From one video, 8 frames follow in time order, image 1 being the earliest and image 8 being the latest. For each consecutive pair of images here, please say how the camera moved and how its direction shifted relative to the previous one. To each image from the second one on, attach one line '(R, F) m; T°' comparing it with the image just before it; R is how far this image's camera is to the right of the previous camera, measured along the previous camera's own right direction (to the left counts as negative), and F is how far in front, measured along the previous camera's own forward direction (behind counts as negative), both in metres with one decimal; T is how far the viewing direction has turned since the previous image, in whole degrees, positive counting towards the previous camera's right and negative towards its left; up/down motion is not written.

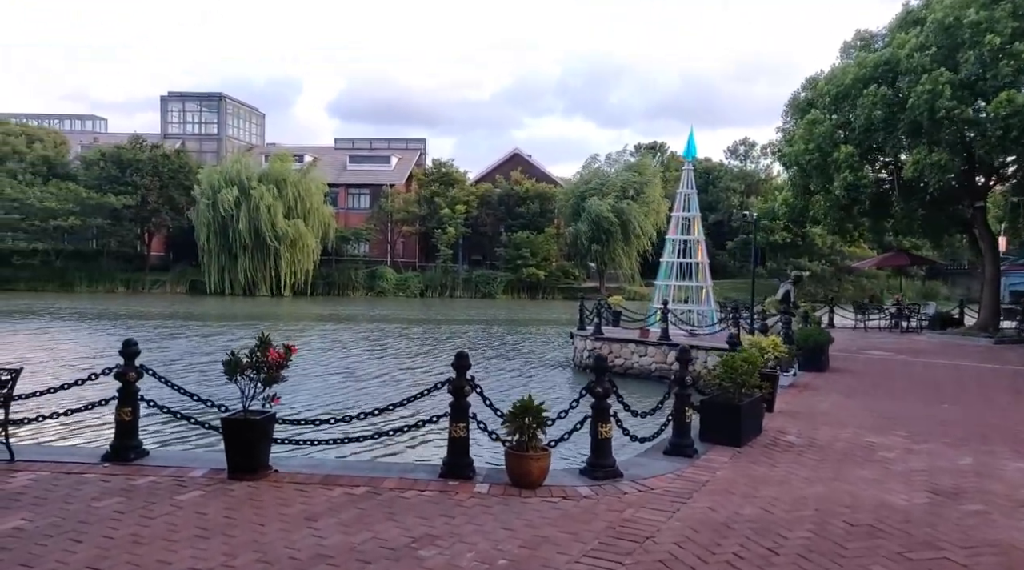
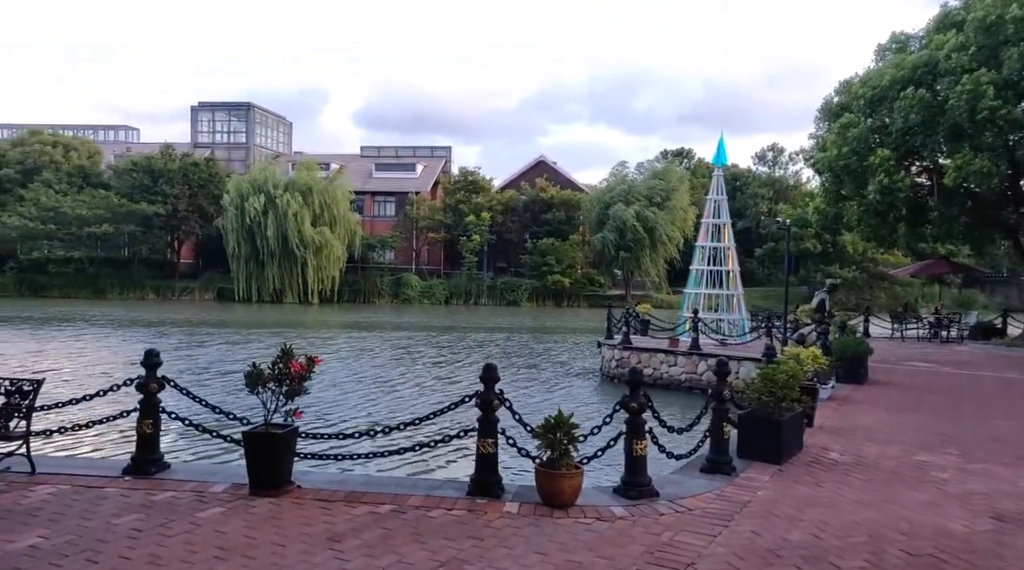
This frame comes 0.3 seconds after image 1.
(0.0, +0.3) m; -1°
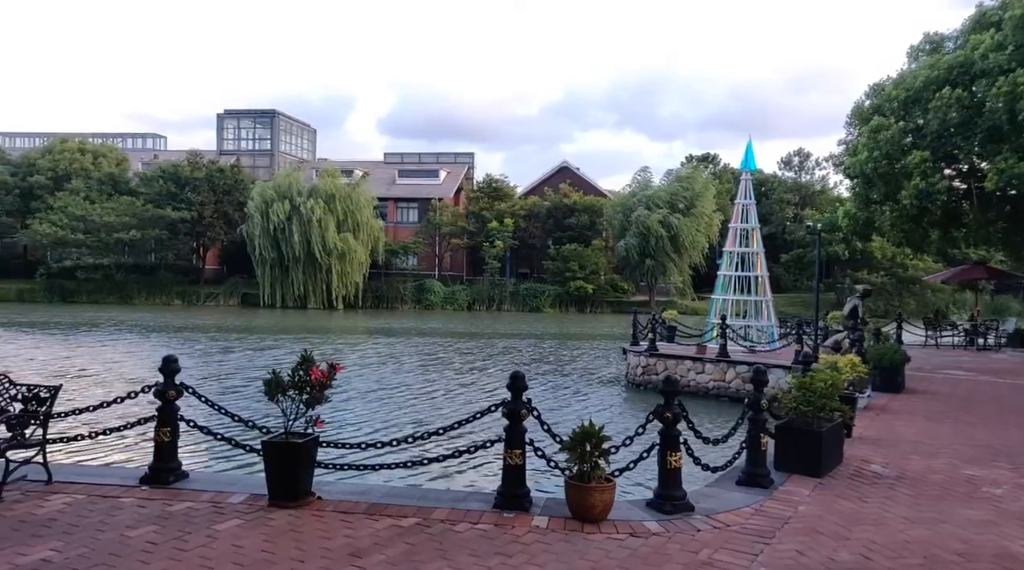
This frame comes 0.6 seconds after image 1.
(0.0, +0.3) m; -1°
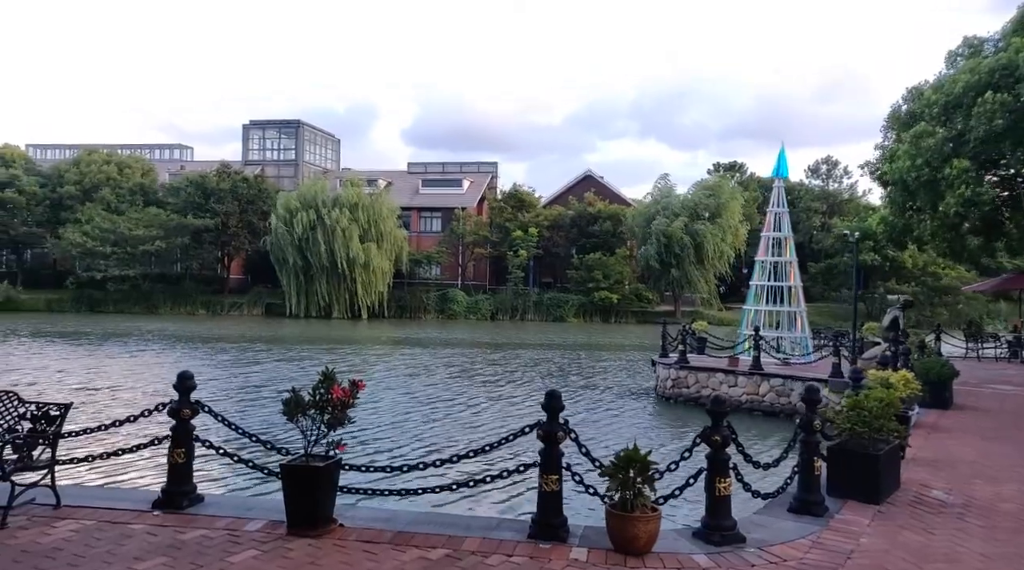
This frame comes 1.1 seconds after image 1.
(-0.1, +0.5) m; -1°
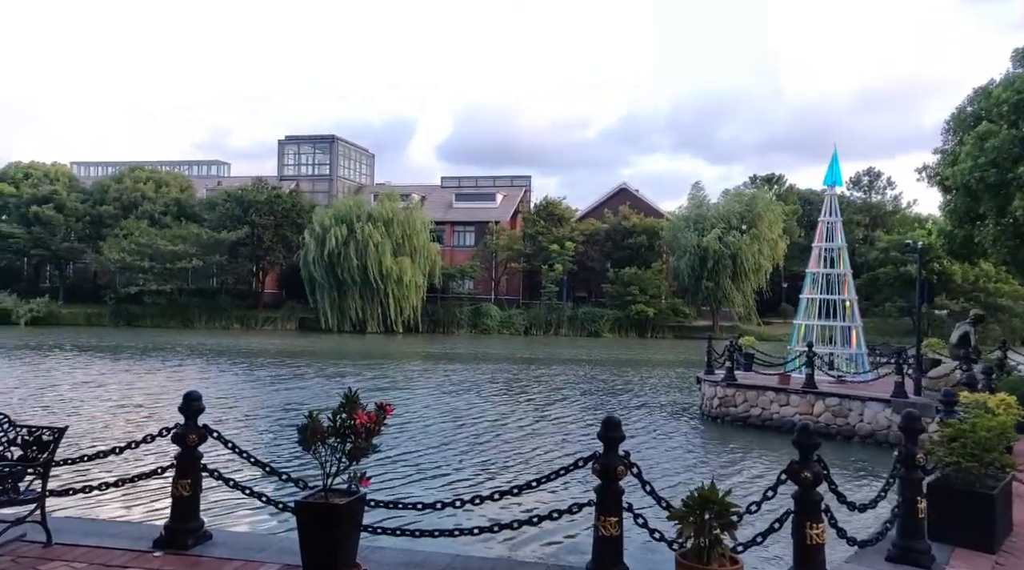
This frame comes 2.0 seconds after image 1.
(-0.1, +0.9) m; -2°
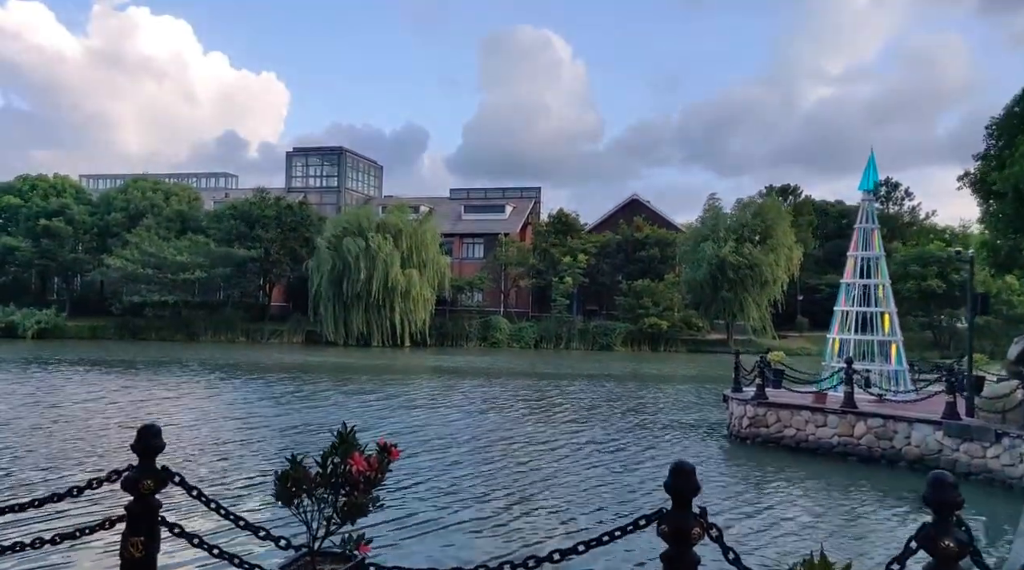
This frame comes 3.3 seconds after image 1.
(-0.1, +1.3) m; 0°
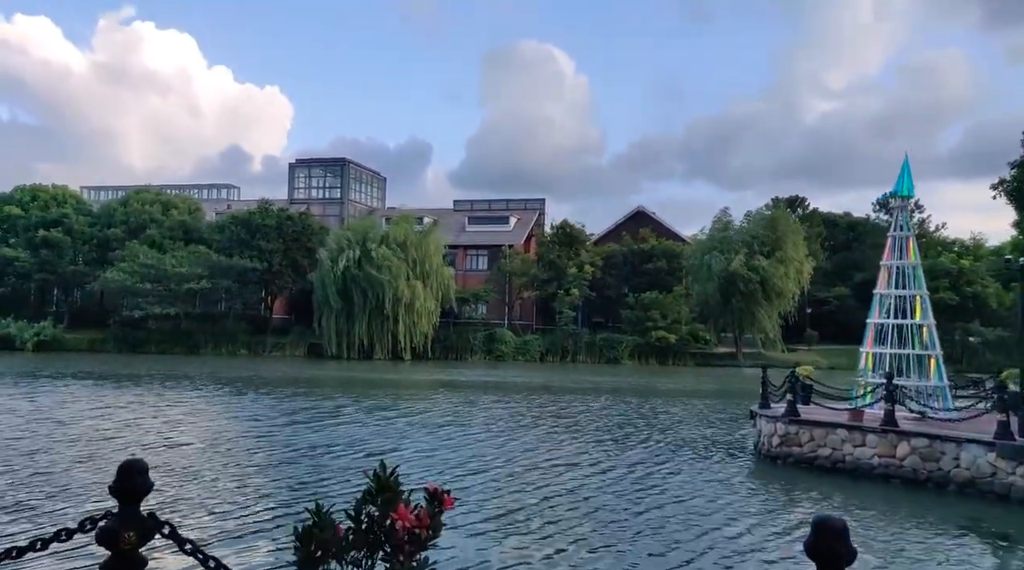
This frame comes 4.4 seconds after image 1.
(-0.3, +1.0) m; 0°
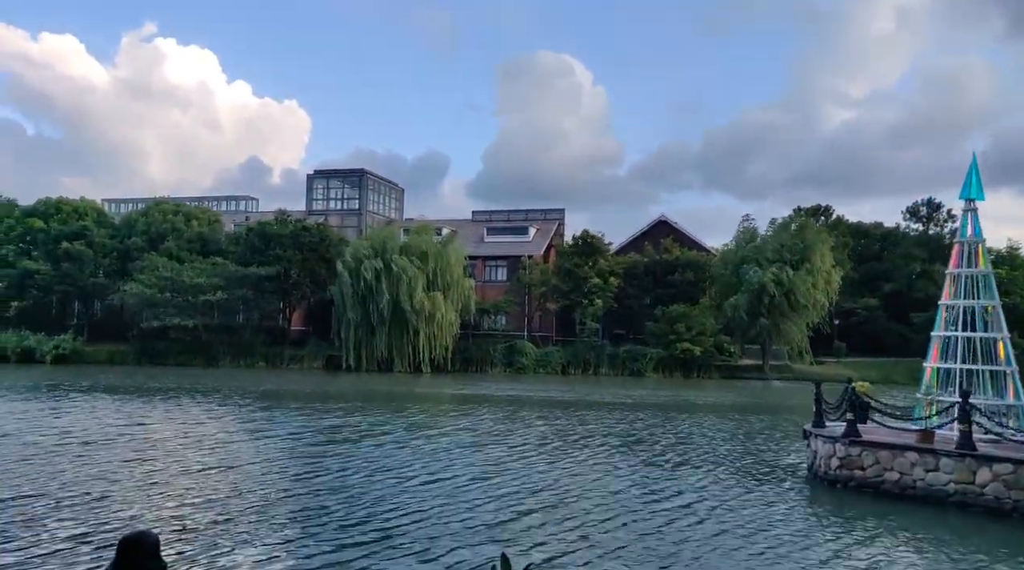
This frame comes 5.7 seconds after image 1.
(-0.4, +1.2) m; -1°
